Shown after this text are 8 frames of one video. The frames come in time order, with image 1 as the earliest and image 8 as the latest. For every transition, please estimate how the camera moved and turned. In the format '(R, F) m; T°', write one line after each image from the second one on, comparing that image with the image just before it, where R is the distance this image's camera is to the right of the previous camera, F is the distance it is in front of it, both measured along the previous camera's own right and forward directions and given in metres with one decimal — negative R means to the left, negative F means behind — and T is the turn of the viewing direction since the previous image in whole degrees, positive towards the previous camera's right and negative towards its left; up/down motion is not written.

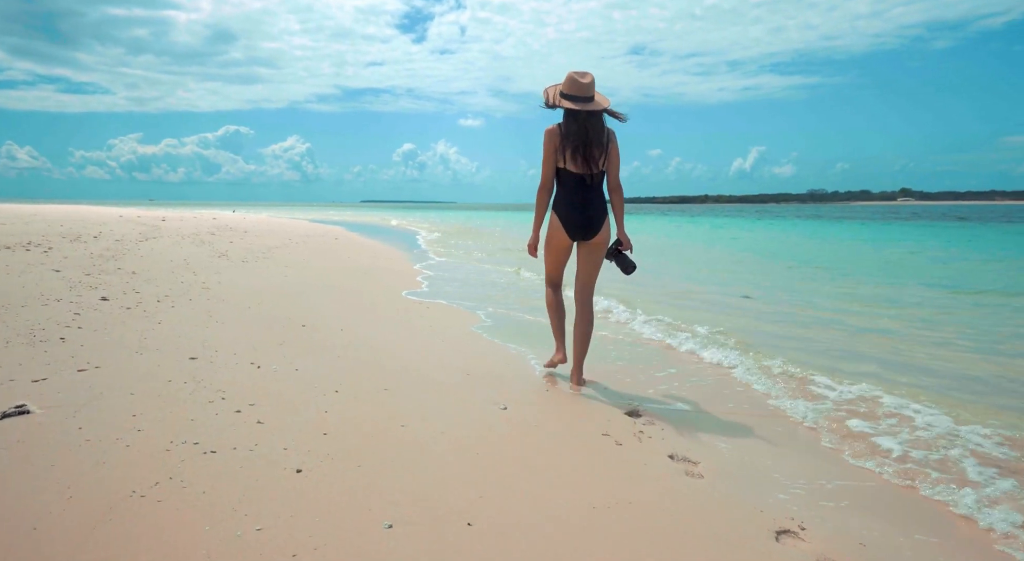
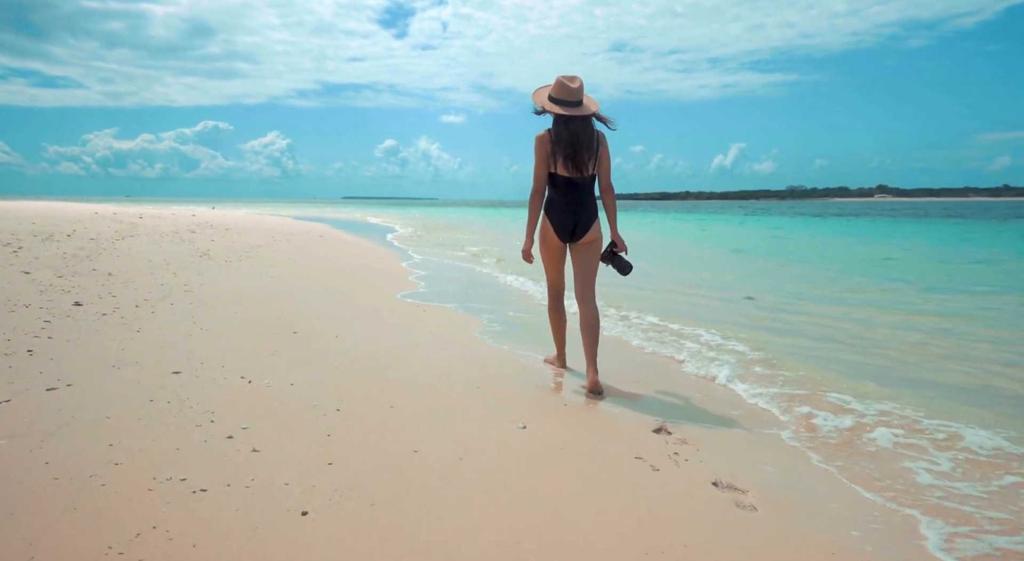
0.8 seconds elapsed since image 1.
(-0.2, +0.3) m; +2°
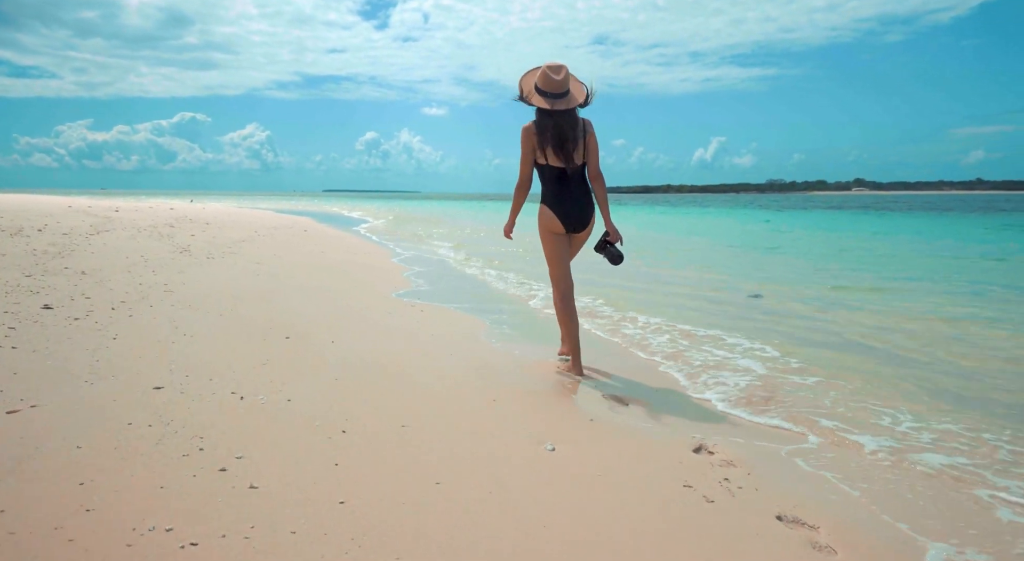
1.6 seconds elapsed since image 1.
(-0.2, +0.3) m; +2°
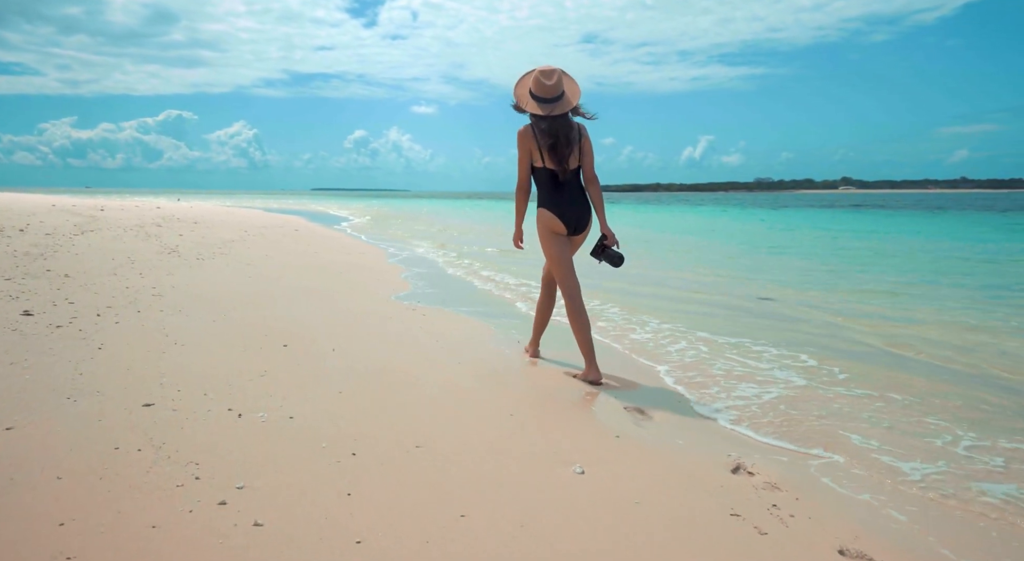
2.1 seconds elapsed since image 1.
(-0.1, +0.2) m; +1°
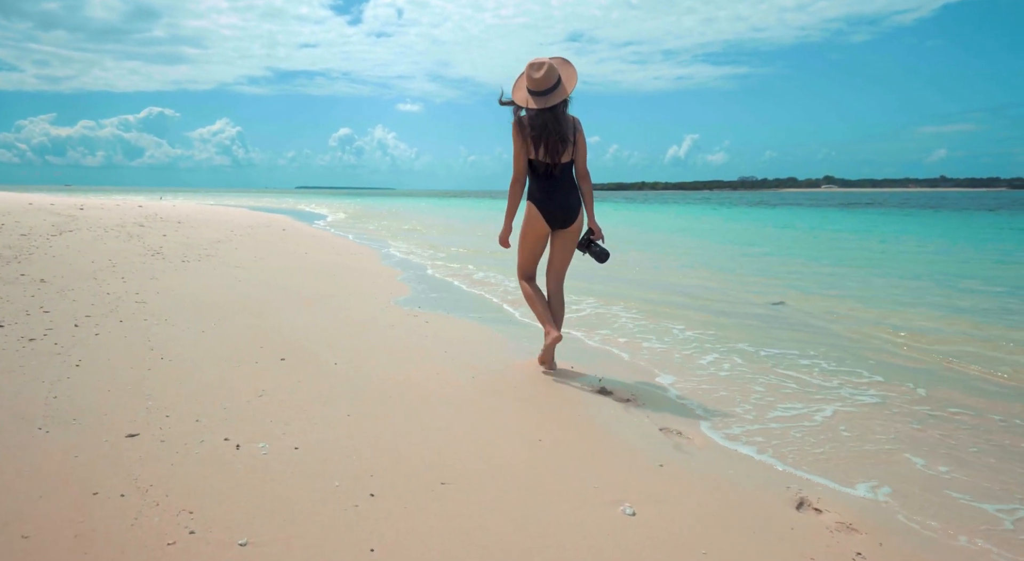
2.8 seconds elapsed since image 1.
(-0.2, +0.3) m; +1°
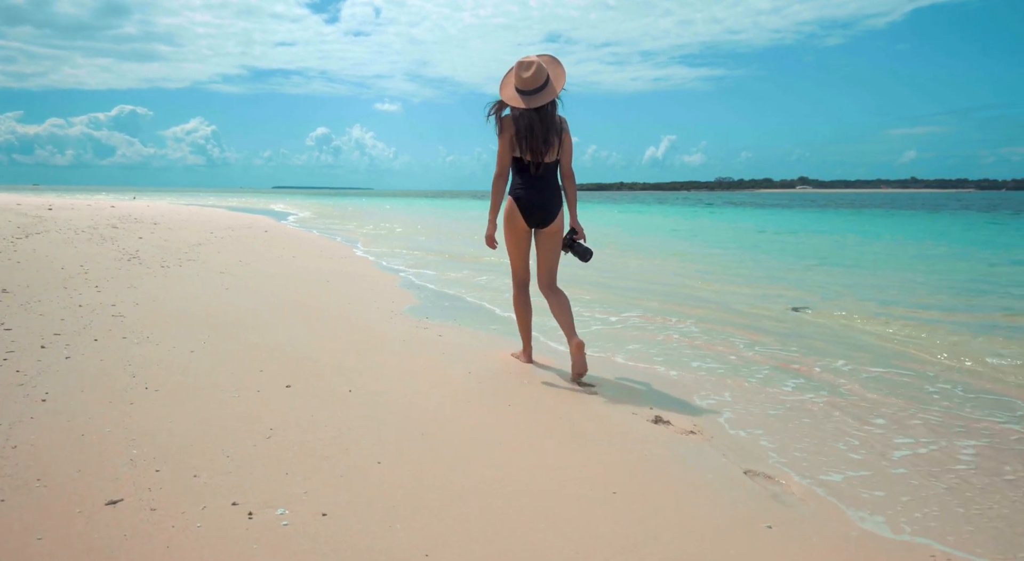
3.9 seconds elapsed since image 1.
(-0.3, +0.5) m; +2°
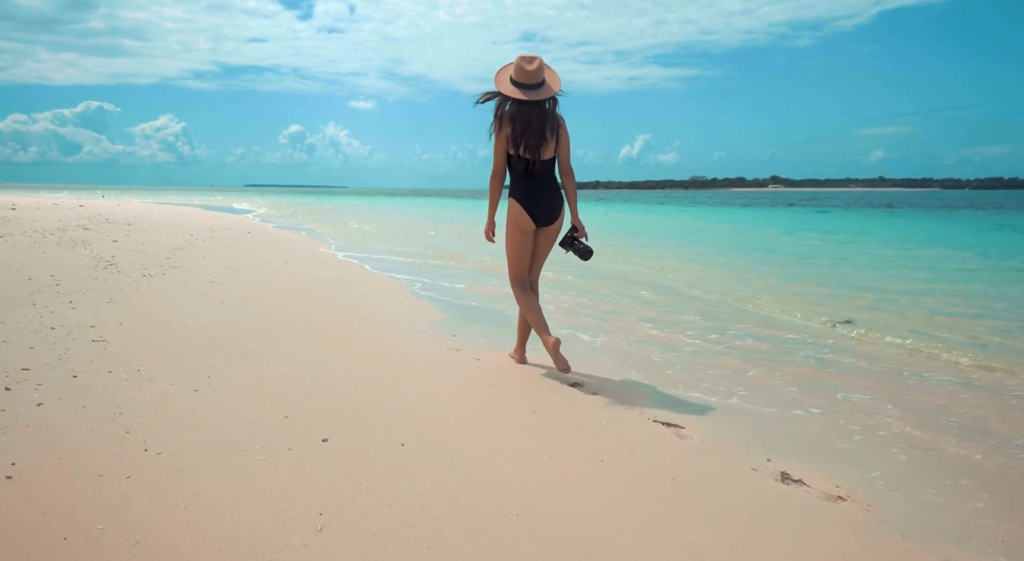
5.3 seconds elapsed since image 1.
(-0.5, +0.7) m; +2°
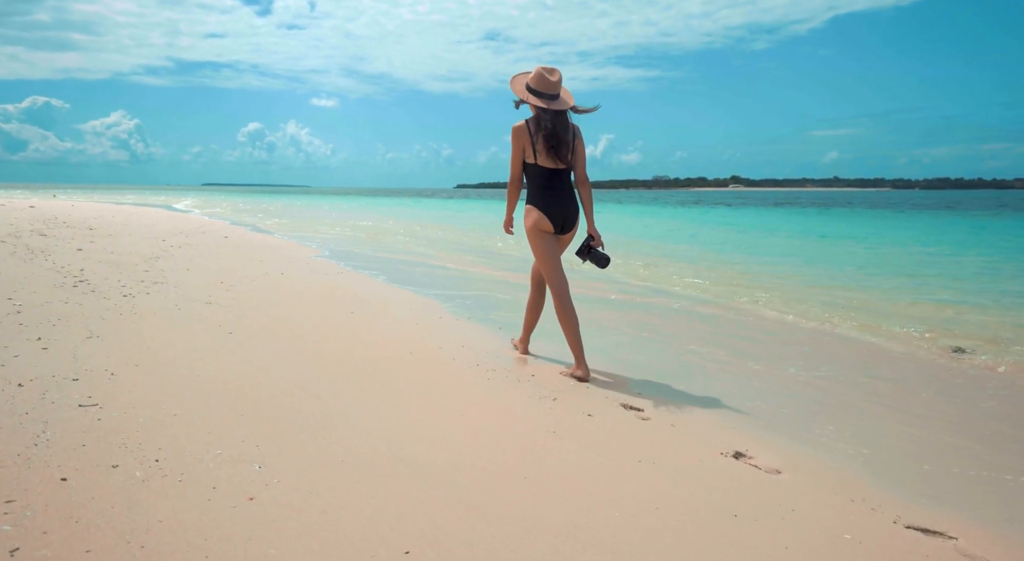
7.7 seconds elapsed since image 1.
(-0.9, +1.0) m; +3°
